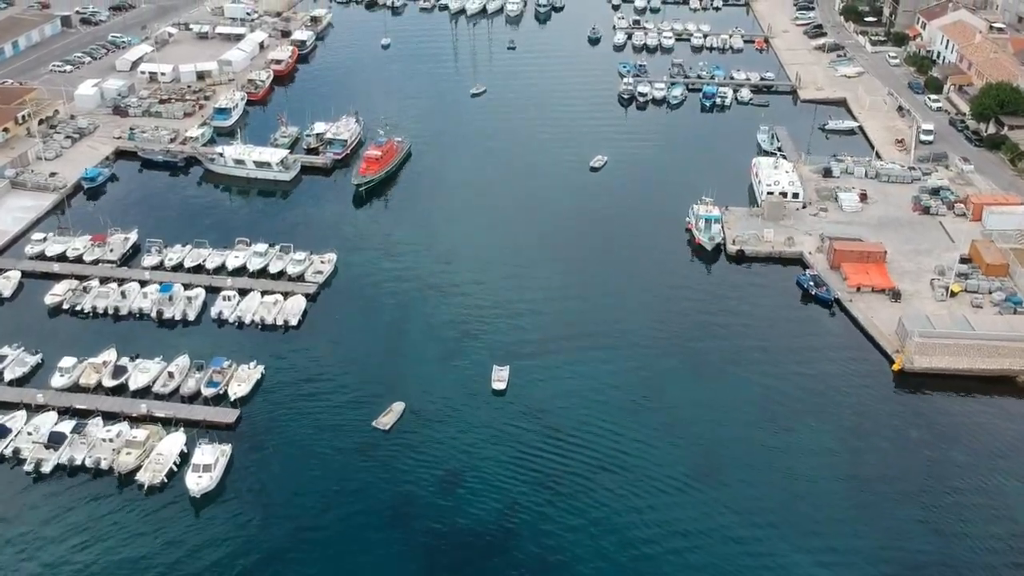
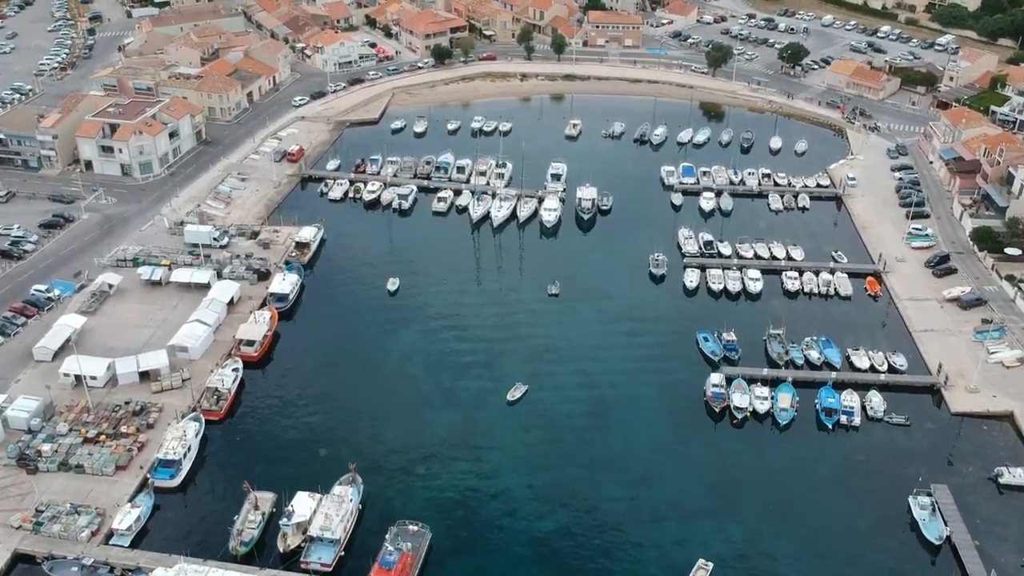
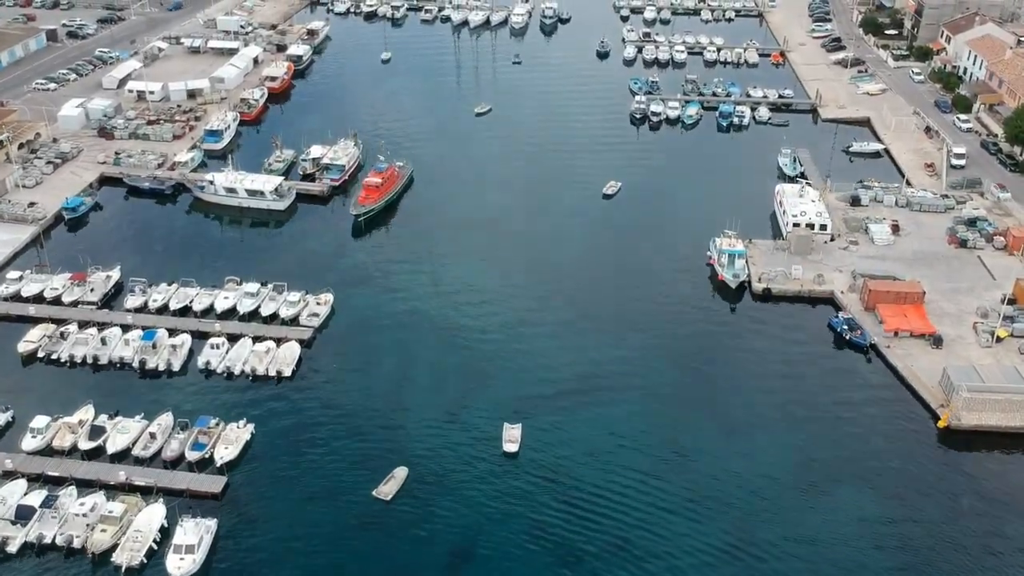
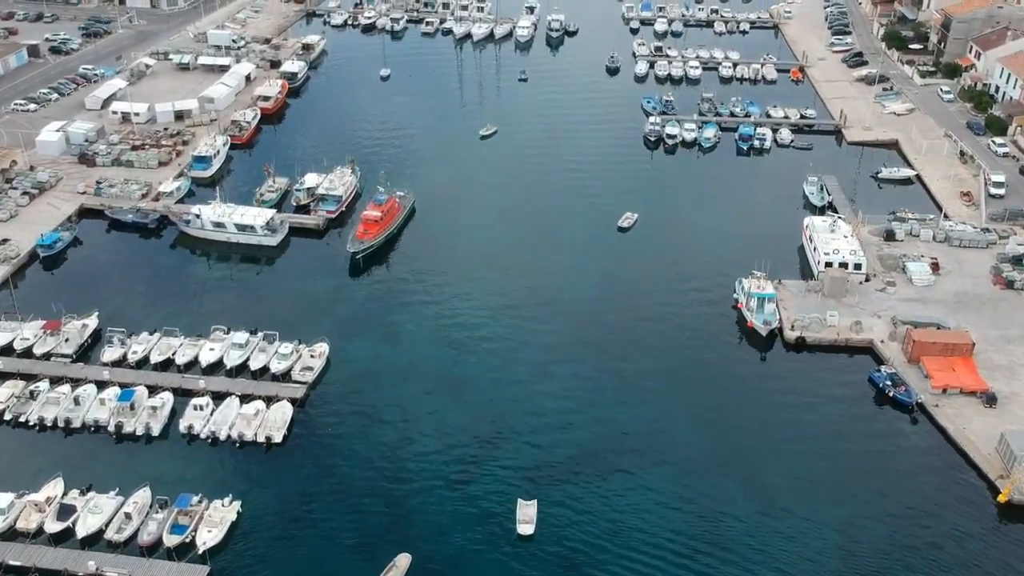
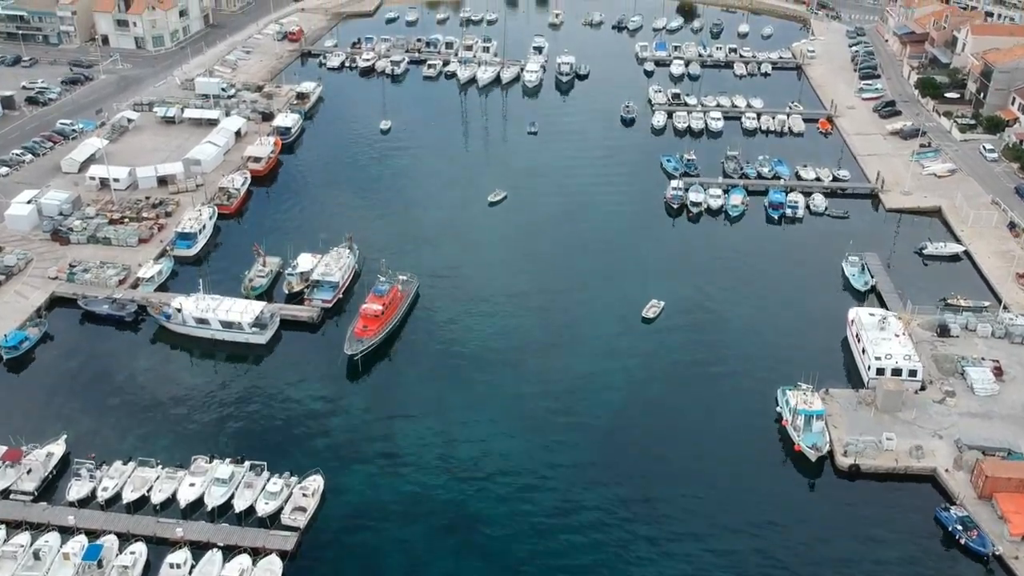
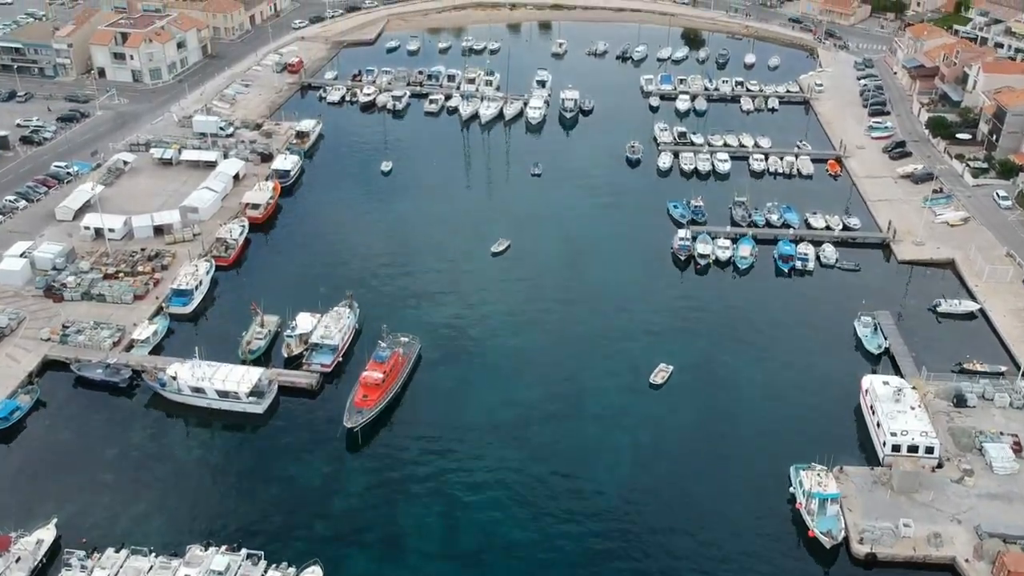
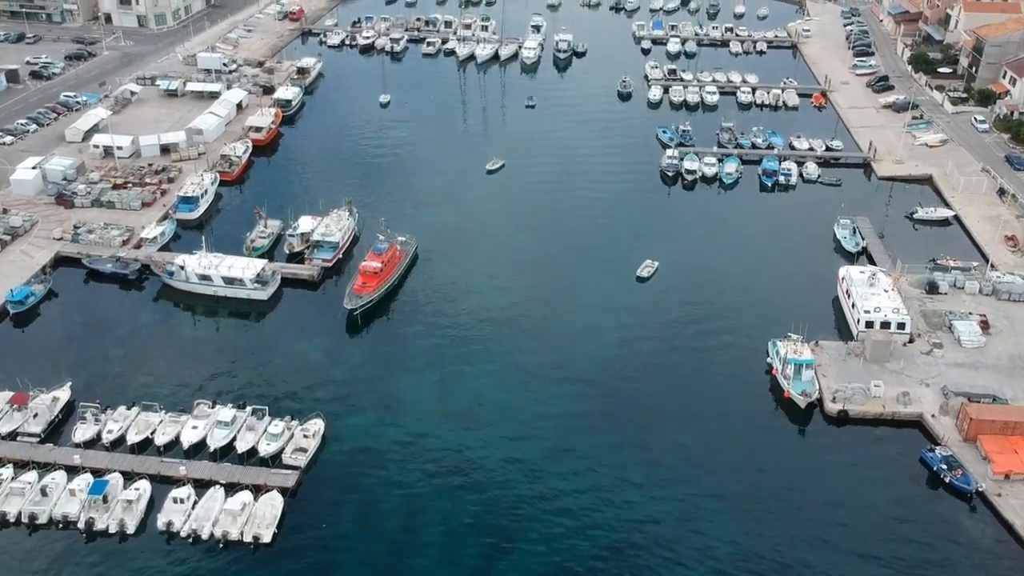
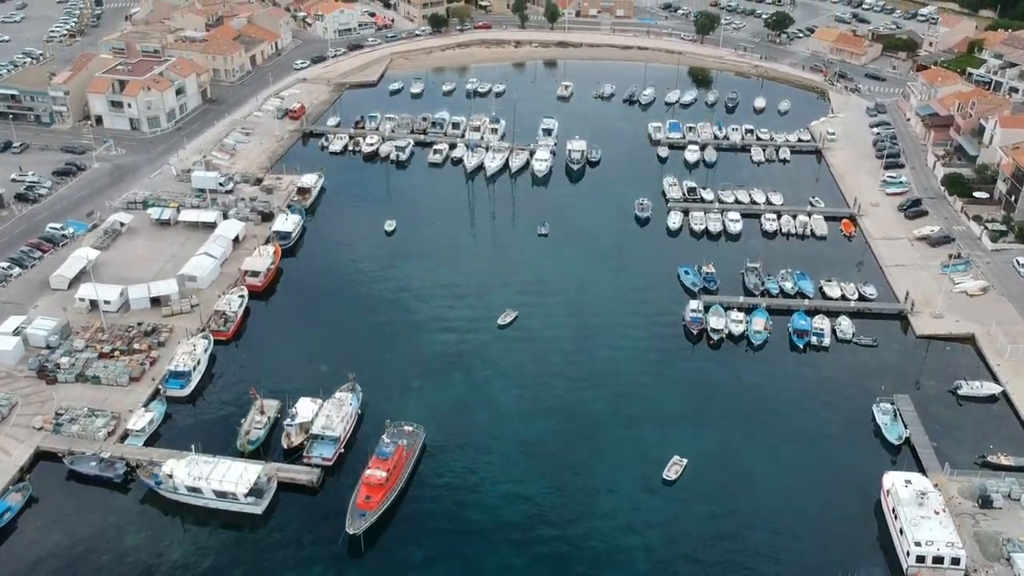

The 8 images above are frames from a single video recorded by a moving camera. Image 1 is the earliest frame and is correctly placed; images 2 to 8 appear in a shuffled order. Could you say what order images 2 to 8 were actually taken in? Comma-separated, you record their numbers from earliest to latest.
3, 4, 7, 5, 6, 8, 2
